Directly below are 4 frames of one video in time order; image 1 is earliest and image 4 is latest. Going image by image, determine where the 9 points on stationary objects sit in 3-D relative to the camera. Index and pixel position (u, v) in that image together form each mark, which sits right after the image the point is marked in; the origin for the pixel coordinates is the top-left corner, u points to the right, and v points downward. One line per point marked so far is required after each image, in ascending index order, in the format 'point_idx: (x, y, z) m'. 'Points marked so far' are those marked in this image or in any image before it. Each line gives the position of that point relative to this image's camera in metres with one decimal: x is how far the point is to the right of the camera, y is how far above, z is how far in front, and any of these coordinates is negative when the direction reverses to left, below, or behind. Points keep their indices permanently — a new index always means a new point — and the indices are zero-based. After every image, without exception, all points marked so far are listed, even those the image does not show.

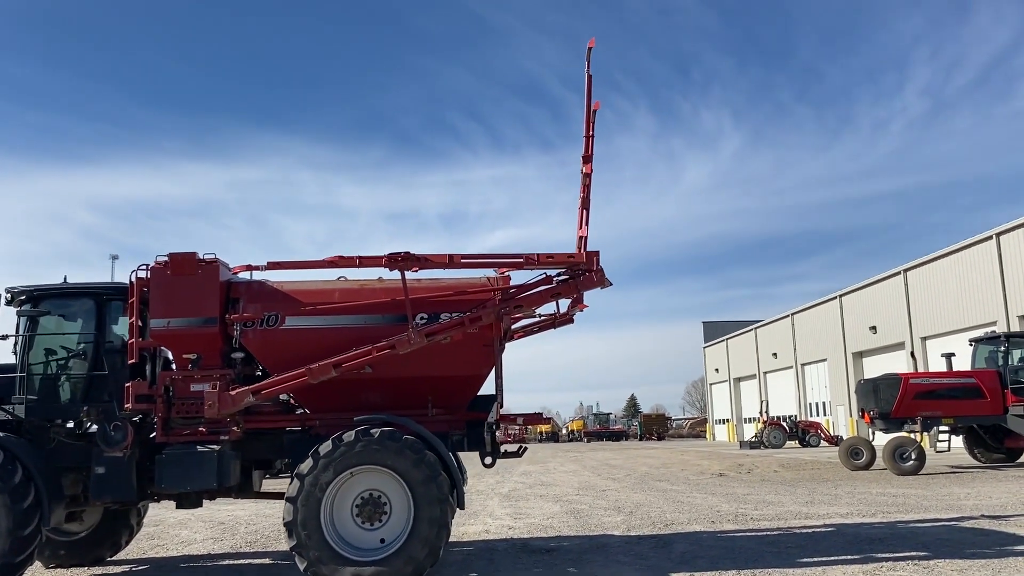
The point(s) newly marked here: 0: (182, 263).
0: (-2.9, +0.2, +7.9) m
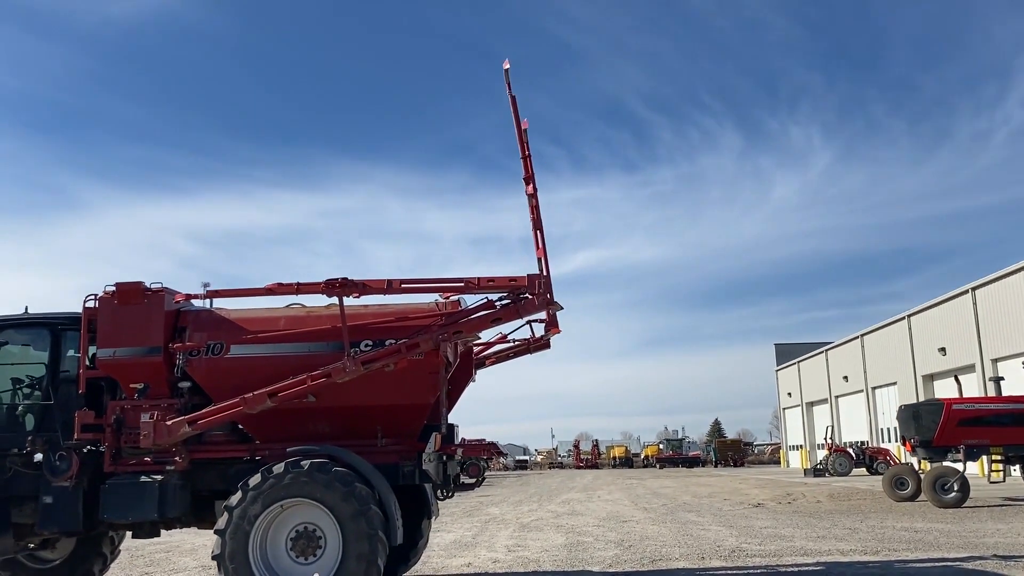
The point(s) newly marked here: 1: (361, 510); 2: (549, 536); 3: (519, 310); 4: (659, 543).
0: (-3.3, 0.0, +8.0) m
1: (-1.2, -1.7, +7.0) m
2: (+0.5, -3.6, +13.3) m
3: (+0.1, -0.2, +7.5) m
4: (+1.9, -3.2, +11.6) m
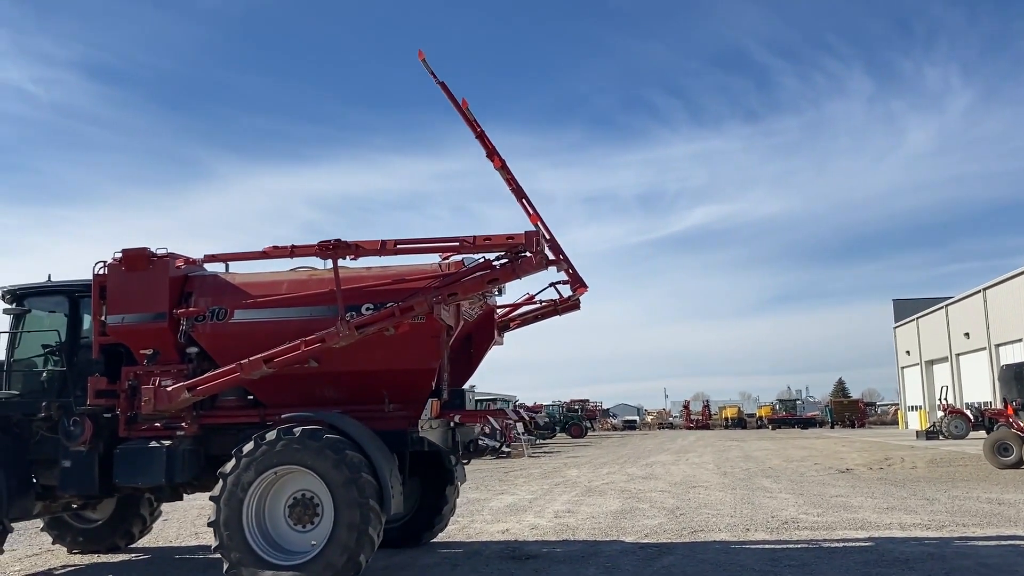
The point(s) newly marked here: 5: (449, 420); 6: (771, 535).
0: (-3.3, +0.3, +7.9) m
1: (-1.2, -1.4, +6.8) m
2: (+1.3, -3.0, +12.9) m
3: (0.0, +0.1, +7.0) m
4: (+2.4, -2.7, +11.0) m
5: (-0.6, -1.2, +8.1) m
6: (+2.6, -2.4, +9.0) m
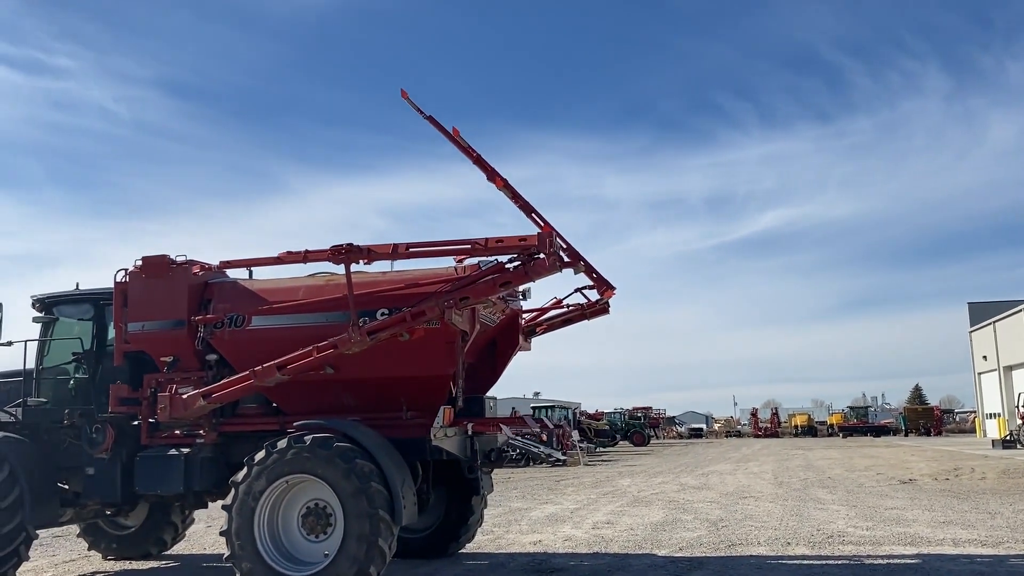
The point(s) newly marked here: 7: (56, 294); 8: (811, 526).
0: (-3.1, +0.2, +7.9) m
1: (-1.1, -1.4, +6.7) m
2: (+1.9, -3.1, +12.5) m
3: (+0.1, +0.1, +6.8) m
4: (+2.8, -2.7, +10.6) m
5: (-0.4, -1.2, +7.9) m
6: (+2.8, -2.4, +8.6) m
7: (-4.3, -0.1, +8.7) m
8: (+3.3, -2.6, +10.2) m
